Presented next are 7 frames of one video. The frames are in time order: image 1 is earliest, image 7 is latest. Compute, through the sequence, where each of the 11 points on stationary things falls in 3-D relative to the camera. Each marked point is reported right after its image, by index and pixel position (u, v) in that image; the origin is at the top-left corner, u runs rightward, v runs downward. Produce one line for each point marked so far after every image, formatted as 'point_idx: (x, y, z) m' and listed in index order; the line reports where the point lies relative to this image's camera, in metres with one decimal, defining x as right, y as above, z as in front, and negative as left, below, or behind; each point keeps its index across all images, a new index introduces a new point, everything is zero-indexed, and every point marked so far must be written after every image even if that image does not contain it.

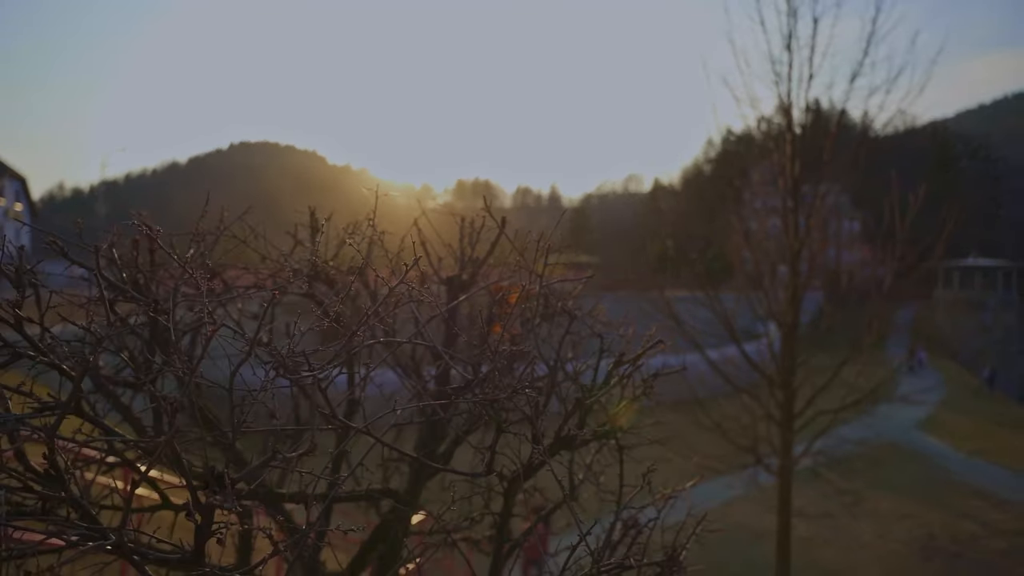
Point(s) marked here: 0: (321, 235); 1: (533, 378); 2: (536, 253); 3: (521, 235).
0: (-0.7, +0.2, +2.6) m
1: (+0.1, -0.3, +2.7) m
2: (+0.1, +0.1, +3.1) m
3: (+0.1, +0.2, +3.5) m
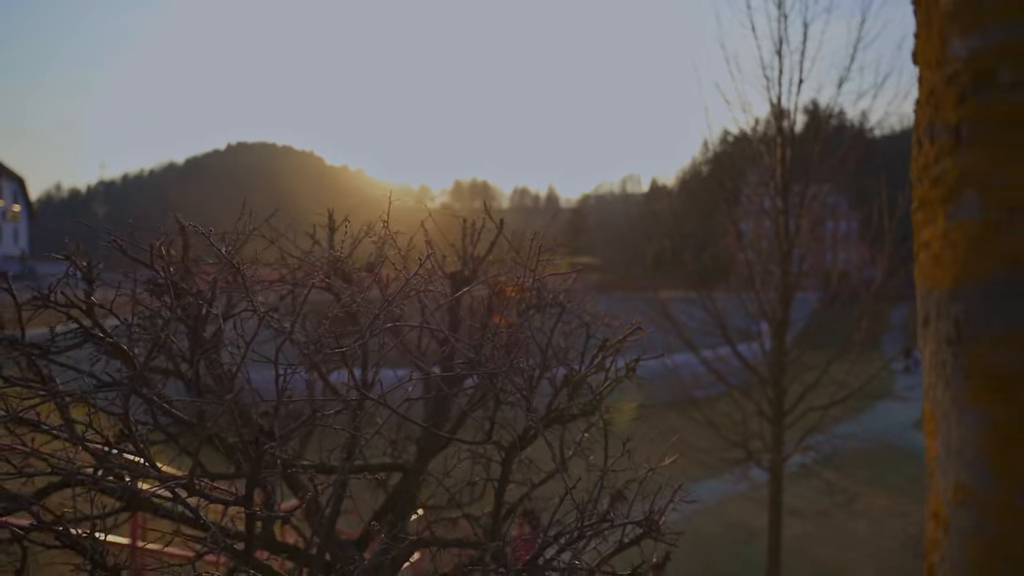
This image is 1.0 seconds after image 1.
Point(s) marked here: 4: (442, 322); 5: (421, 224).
0: (-0.7, +0.2, +3.0) m
1: (+0.1, -0.3, +3.0) m
2: (+0.1, +0.2, +3.4) m
3: (+0.1, +0.3, +3.9) m
4: (-0.3, -0.2, +3.4) m
5: (-0.4, +0.3, +3.7) m
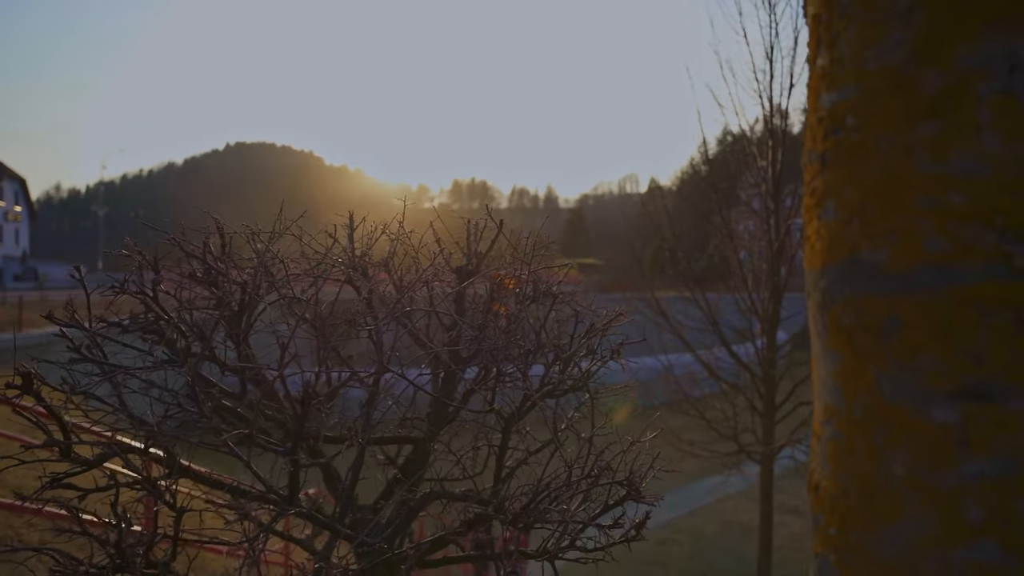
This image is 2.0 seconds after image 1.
0: (-0.7, +0.3, +3.4) m
1: (+0.1, -0.3, +3.4) m
2: (+0.1, +0.2, +3.8) m
3: (0.0, +0.3, +4.3) m
4: (-0.3, -0.1, +3.8) m
5: (-0.4, +0.3, +4.1) m
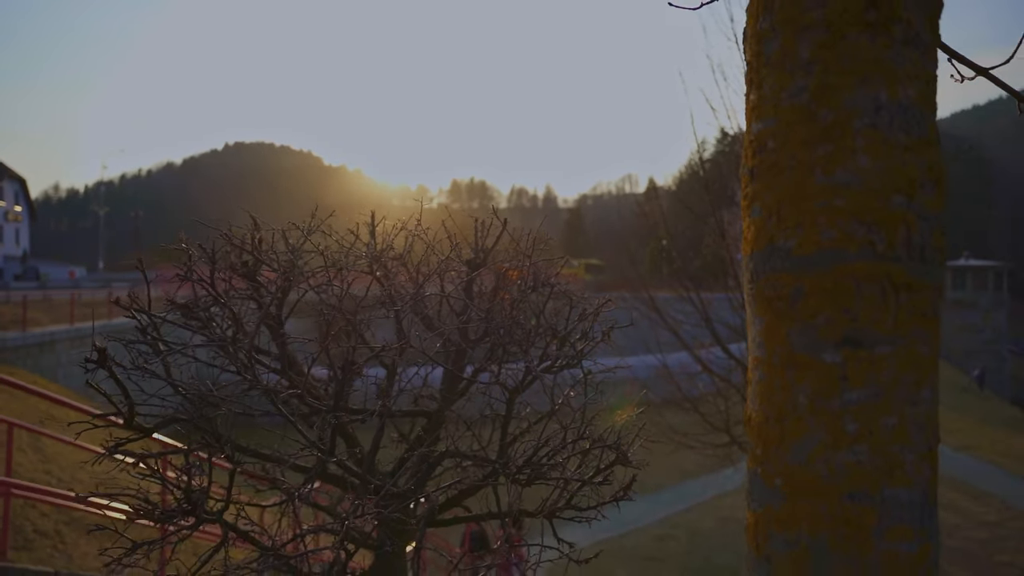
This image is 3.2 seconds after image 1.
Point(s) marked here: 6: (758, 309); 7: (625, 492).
0: (-0.7, +0.3, +3.8) m
1: (+0.1, -0.2, +3.8) m
2: (+0.1, +0.2, +4.3) m
3: (+0.1, +0.4, +4.7) m
4: (-0.3, -0.1, +4.2) m
5: (-0.4, +0.4, +4.5) m
6: (+0.6, 0.0, +1.8) m
7: (+0.5, -1.0, +3.7) m
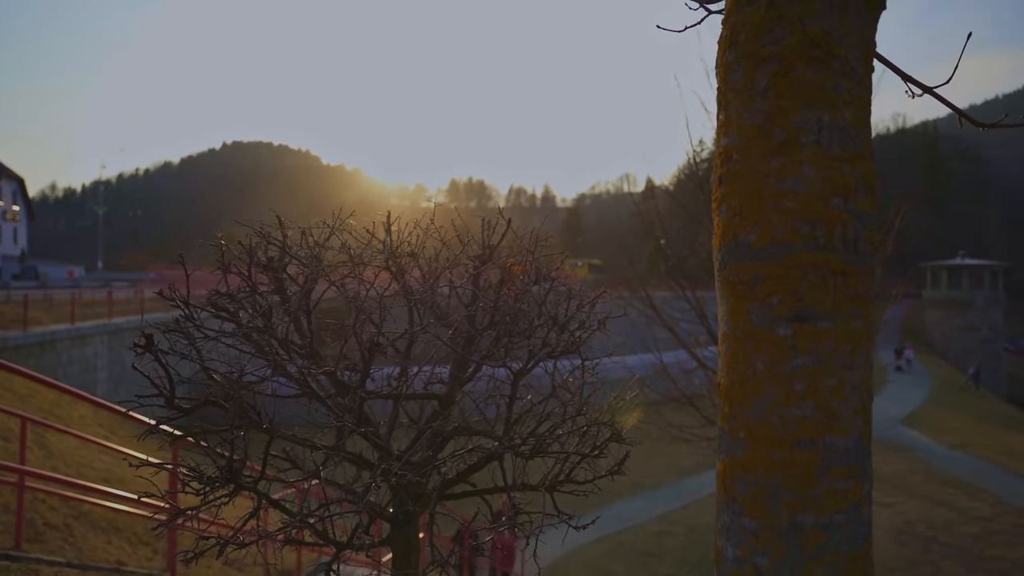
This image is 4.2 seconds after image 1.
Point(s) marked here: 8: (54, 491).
0: (-0.6, +0.3, +4.2) m
1: (+0.1, -0.2, +4.2) m
2: (+0.1, +0.3, +4.6) m
3: (+0.1, +0.4, +5.1) m
4: (-0.3, 0.0, +4.6) m
5: (-0.4, +0.4, +4.9) m
6: (+0.6, 0.0, +2.2) m
7: (+0.6, -0.9, +4.1) m
8: (-6.4, -2.8, +10.8) m
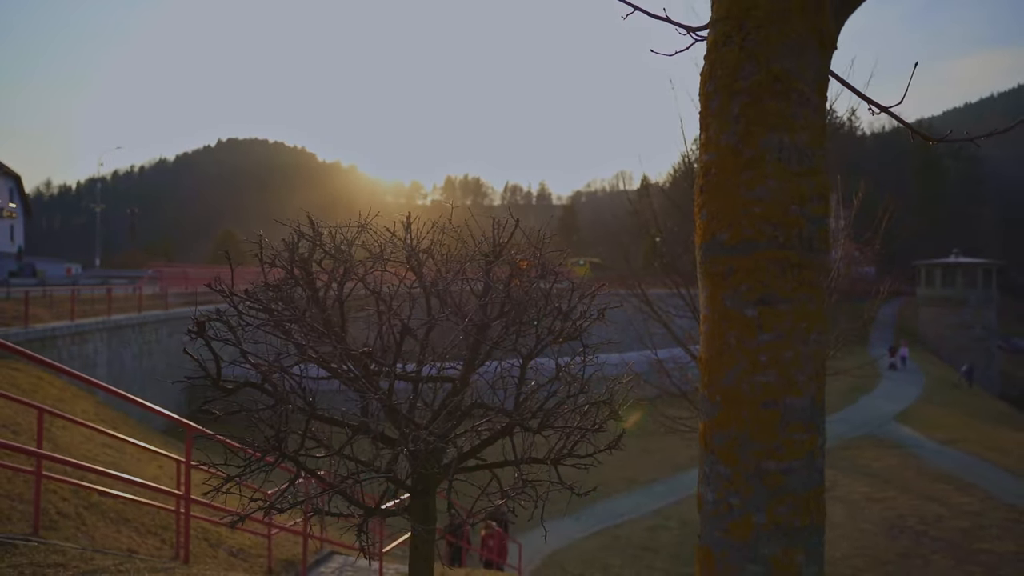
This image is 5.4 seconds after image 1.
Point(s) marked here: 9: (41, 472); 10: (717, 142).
0: (-0.6, +0.4, +4.6) m
1: (+0.1, -0.1, +4.7) m
2: (+0.2, +0.3, +5.1) m
3: (+0.1, +0.4, +5.6) m
4: (-0.2, 0.0, +5.0) m
5: (-0.4, +0.5, +5.3) m
6: (+0.7, 0.0, +2.6) m
7: (+0.6, -0.9, +4.6) m
8: (-6.4, -2.8, +11.2) m
9: (-6.4, -2.5, +10.6) m
10: (+0.7, +0.5, +2.6) m
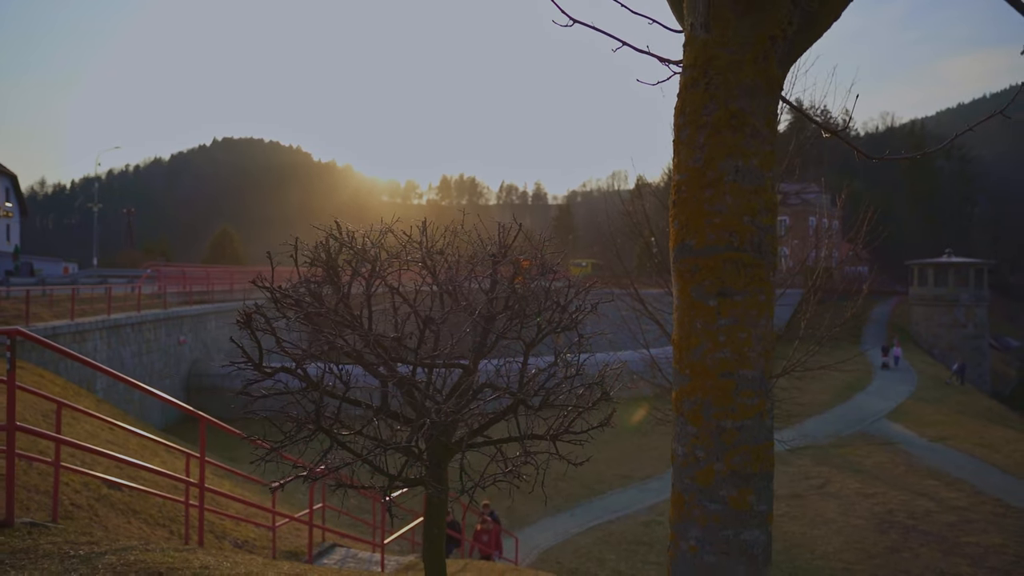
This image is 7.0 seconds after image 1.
0: (-0.6, +0.4, +5.3) m
1: (+0.2, -0.1, +5.3) m
2: (+0.2, +0.3, +5.7) m
3: (+0.1, +0.5, +6.2) m
4: (-0.2, 0.0, +5.7) m
5: (-0.3, +0.5, +6.0) m
6: (+0.7, 0.0, +3.3) m
7: (+0.6, -0.9, +5.2) m
8: (-6.4, -2.7, +11.8) m
9: (-6.4, -2.5, +11.1) m
10: (+0.7, +0.5, +3.2) m
